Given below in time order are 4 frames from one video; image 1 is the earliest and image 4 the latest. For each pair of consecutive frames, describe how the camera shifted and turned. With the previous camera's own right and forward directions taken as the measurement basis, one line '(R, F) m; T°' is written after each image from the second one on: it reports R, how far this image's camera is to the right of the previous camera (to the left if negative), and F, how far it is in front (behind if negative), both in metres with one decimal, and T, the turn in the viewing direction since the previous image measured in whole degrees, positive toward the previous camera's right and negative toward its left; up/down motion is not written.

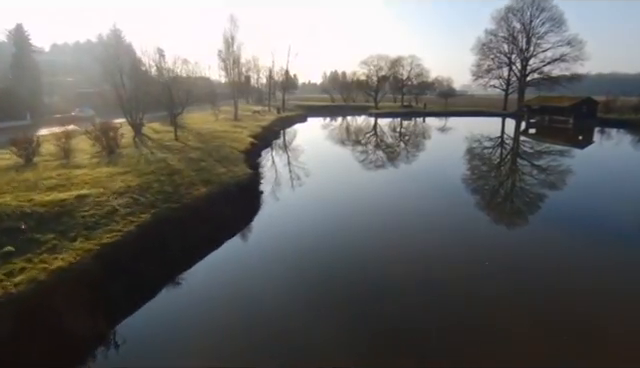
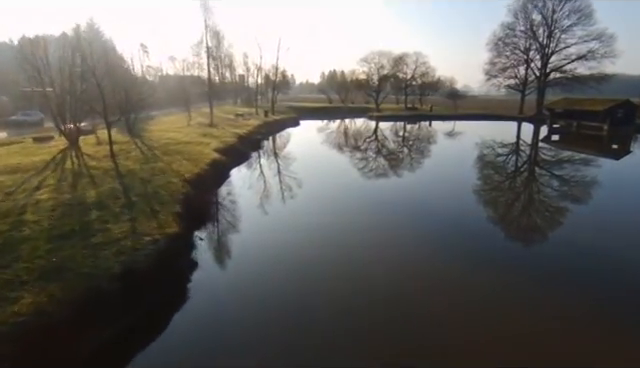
(+0.5, +5.3) m; 0°
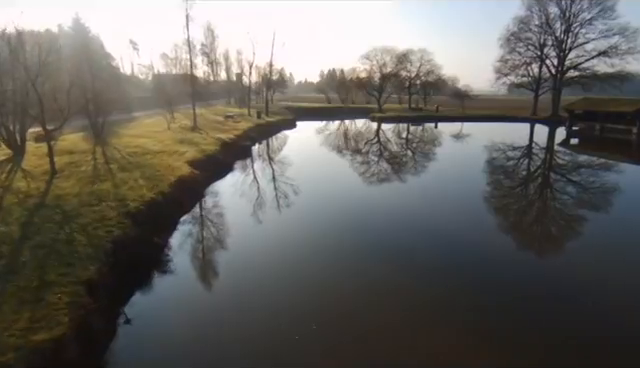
(+0.1, +3.2) m; 0°
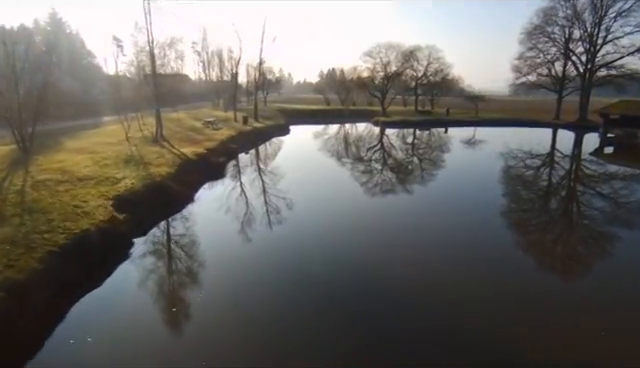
(+0.3, +4.6) m; 0°
